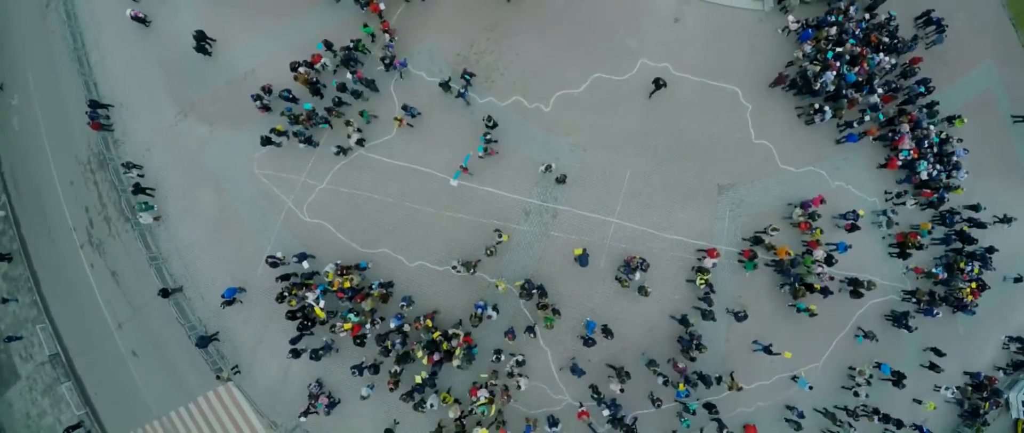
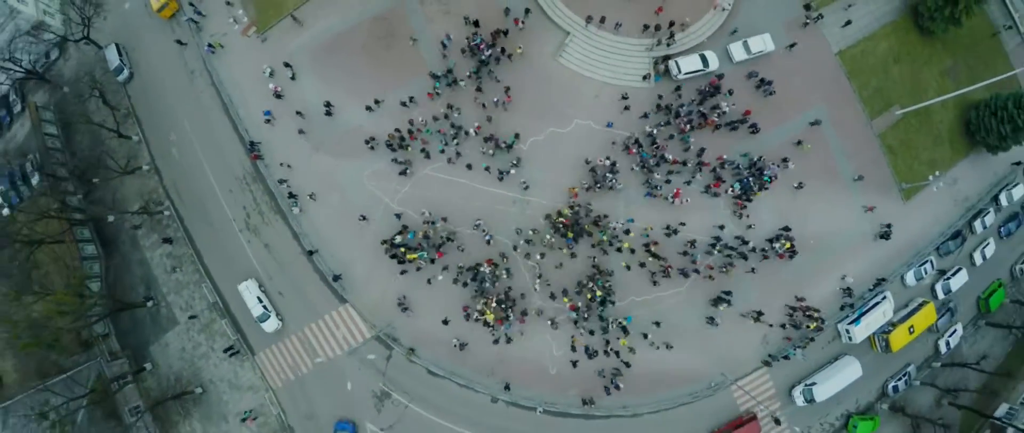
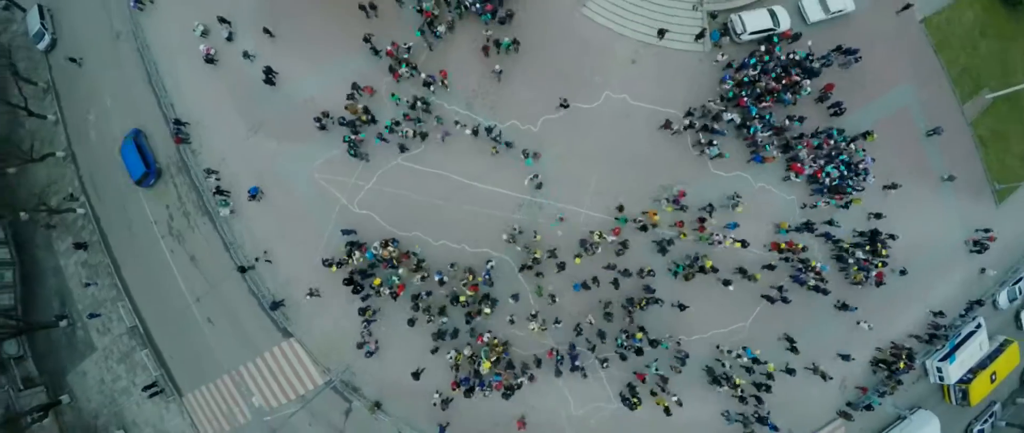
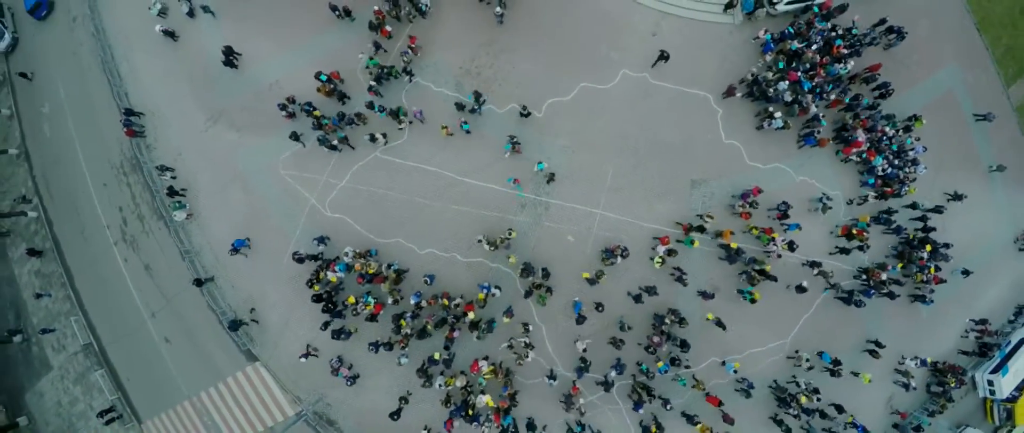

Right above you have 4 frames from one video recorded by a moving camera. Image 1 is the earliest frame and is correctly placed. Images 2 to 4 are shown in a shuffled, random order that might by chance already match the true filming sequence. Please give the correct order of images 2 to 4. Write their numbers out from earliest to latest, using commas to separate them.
4, 3, 2
